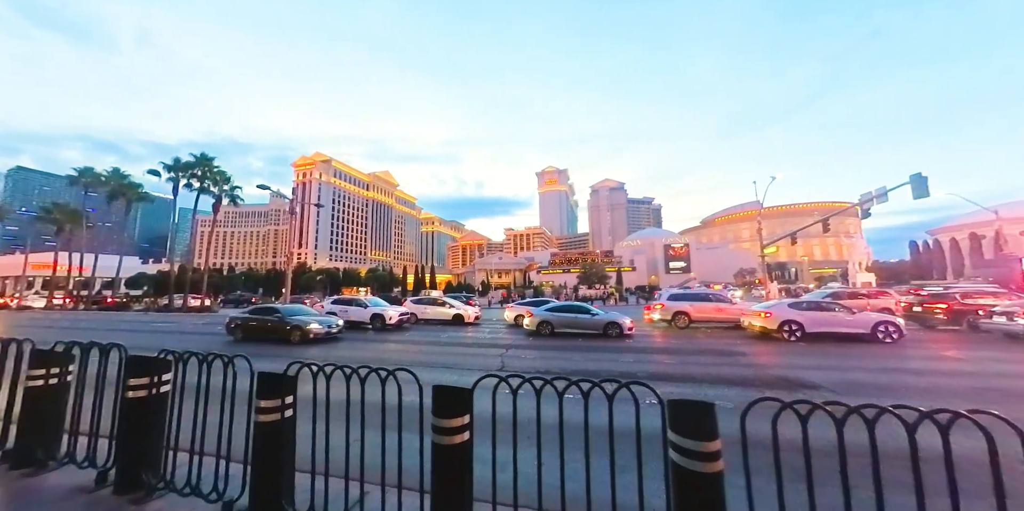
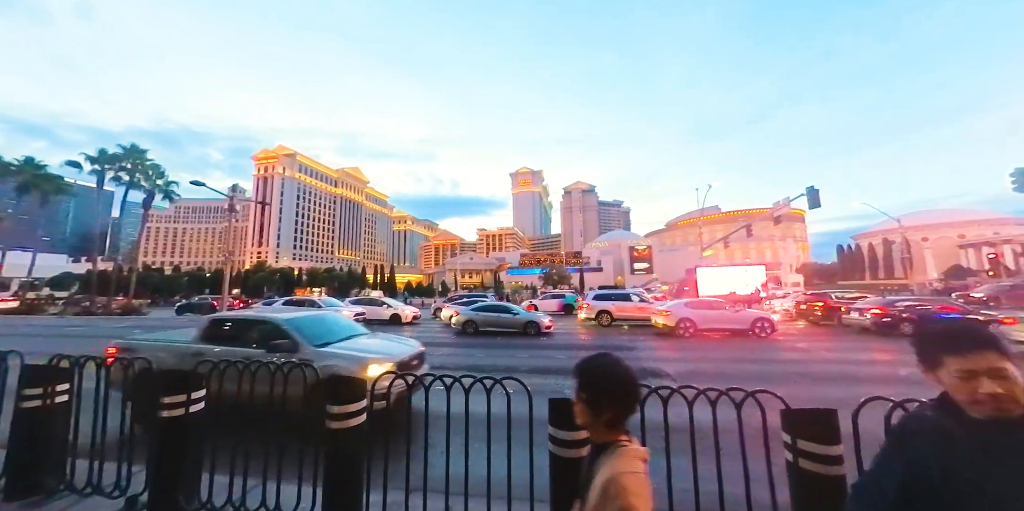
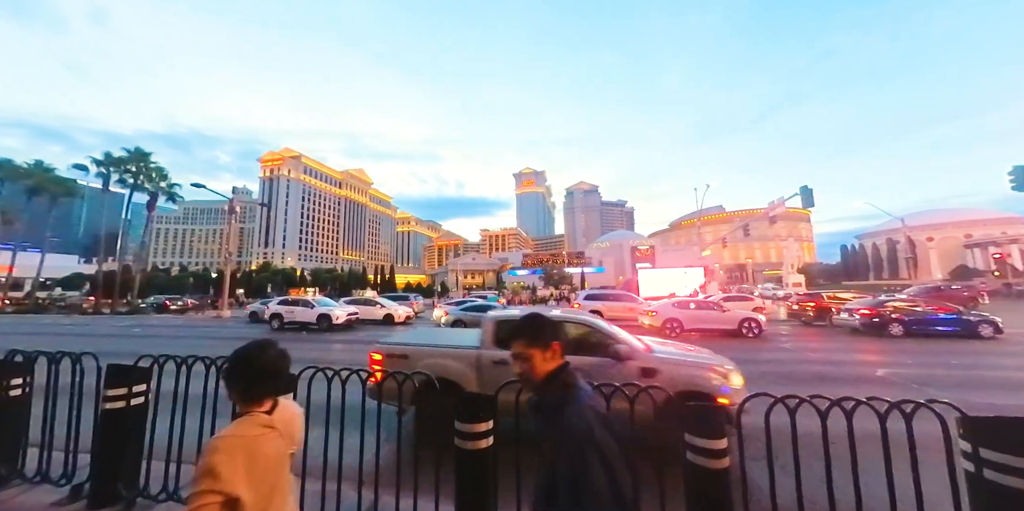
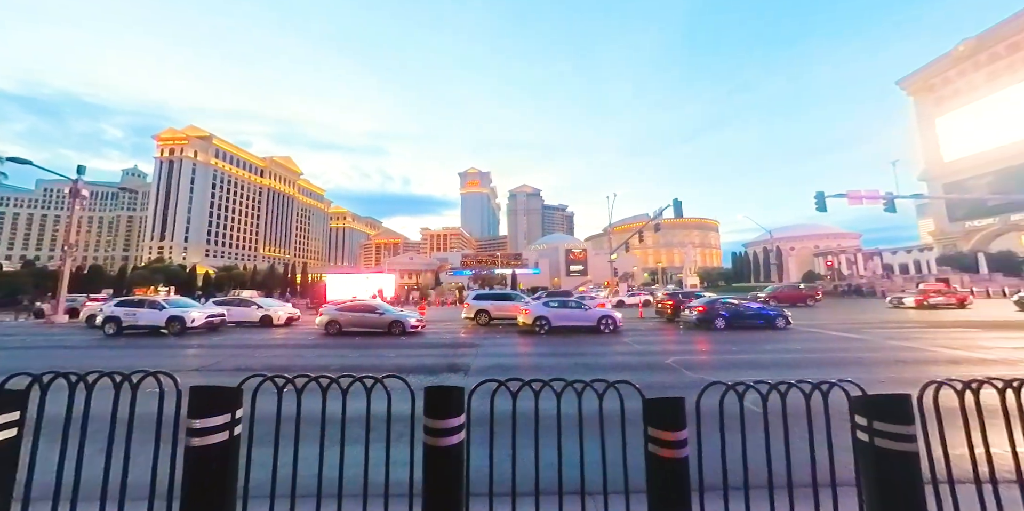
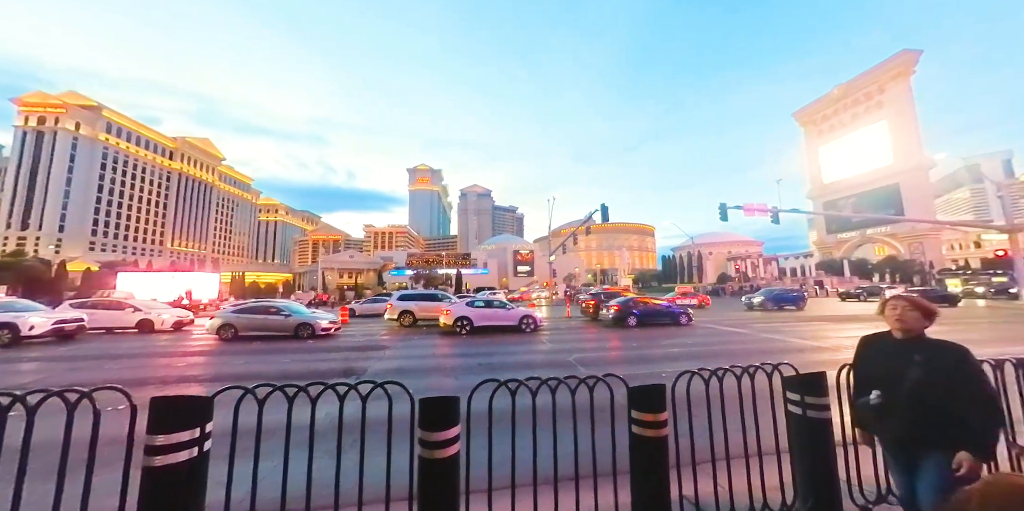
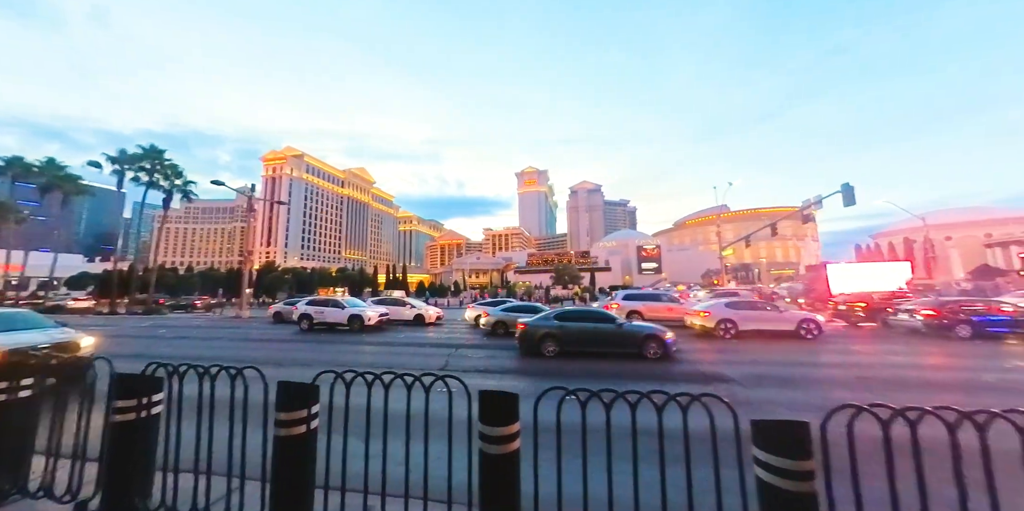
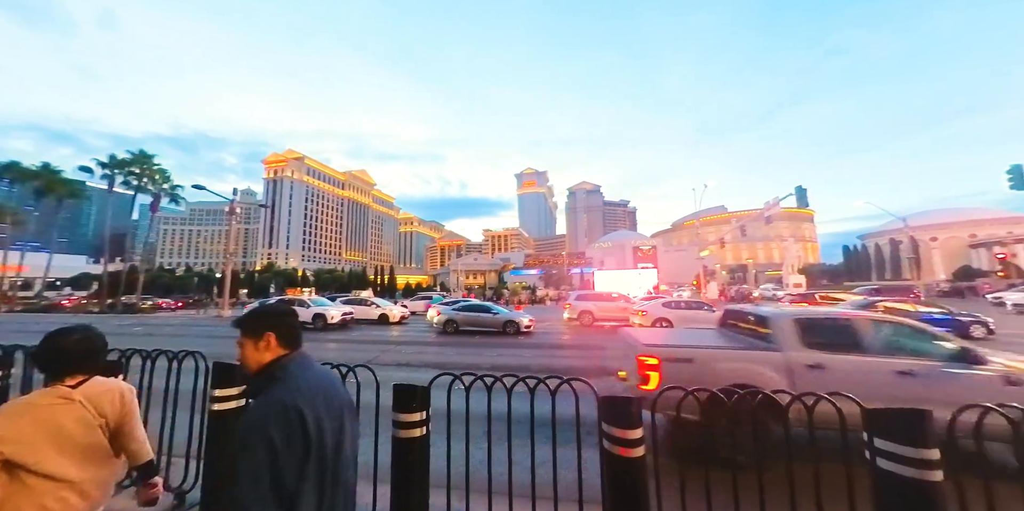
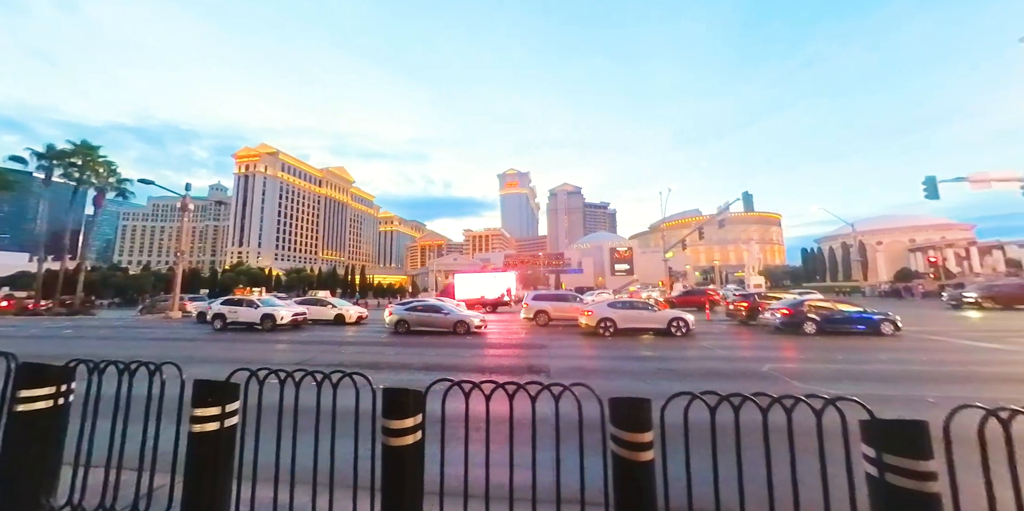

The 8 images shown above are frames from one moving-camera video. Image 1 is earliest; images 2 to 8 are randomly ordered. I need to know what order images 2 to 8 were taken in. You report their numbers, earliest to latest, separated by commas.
6, 2, 3, 7, 8, 4, 5
